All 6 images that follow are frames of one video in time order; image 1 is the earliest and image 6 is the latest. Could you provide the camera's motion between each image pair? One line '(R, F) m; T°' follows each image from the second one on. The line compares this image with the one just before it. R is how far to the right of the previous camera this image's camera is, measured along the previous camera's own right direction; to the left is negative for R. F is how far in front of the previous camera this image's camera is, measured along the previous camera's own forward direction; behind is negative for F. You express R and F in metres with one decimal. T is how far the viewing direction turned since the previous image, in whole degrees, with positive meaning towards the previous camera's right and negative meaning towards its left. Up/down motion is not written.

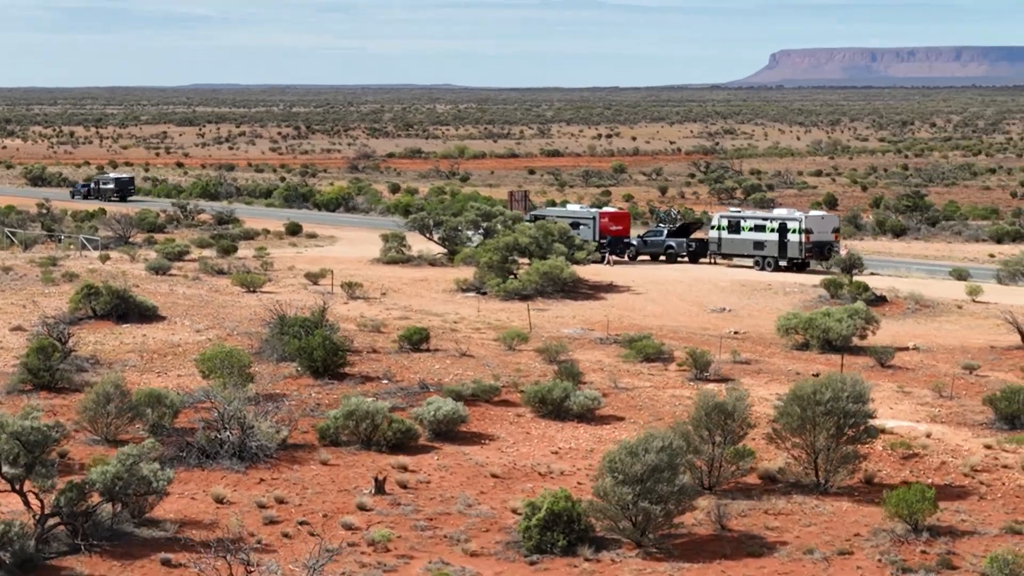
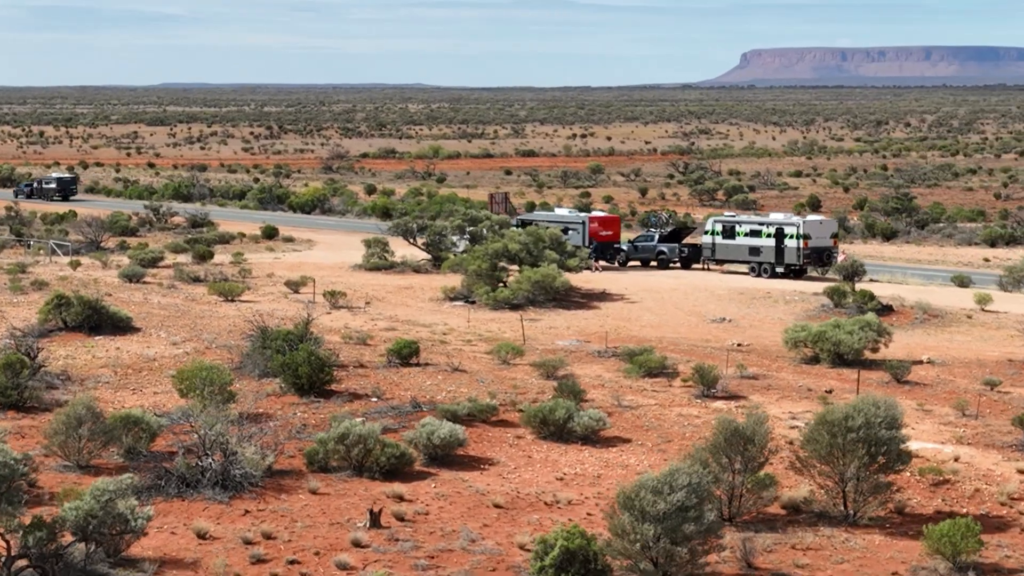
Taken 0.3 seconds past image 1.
(-0.3, +1.3) m; +1°
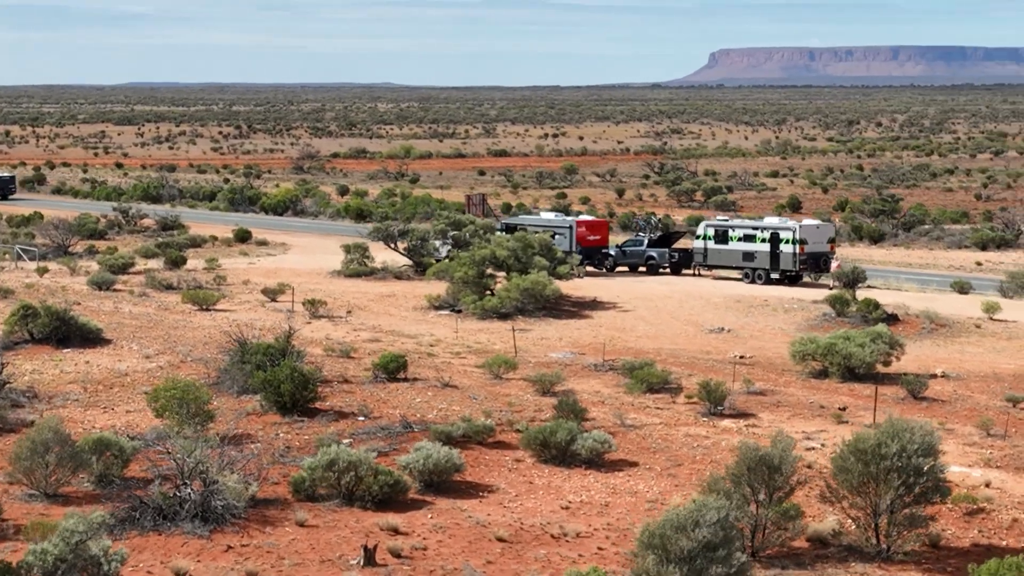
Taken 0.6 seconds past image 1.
(-0.3, +1.2) m; +1°
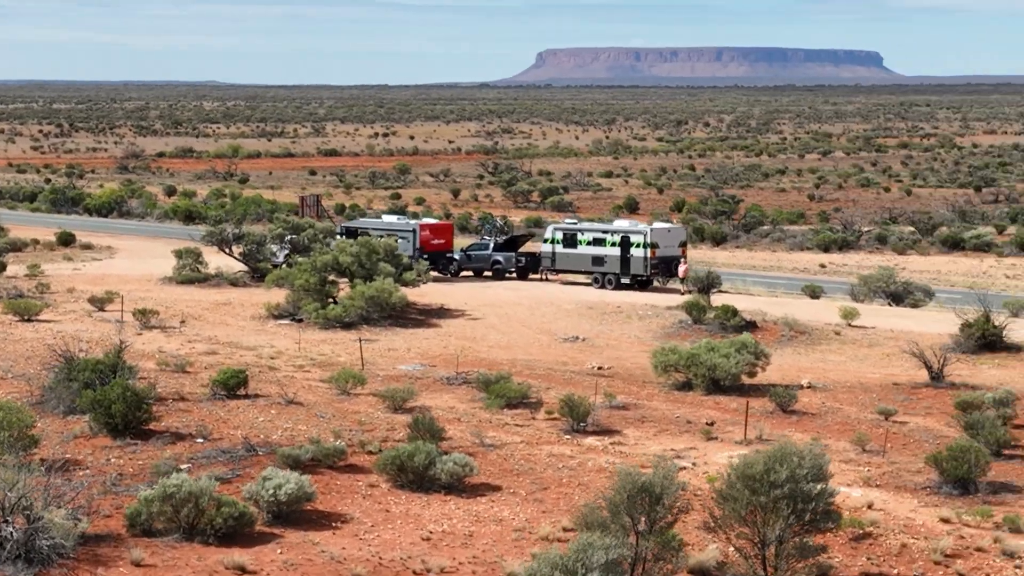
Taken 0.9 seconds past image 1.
(-0.2, +1.2) m; +5°
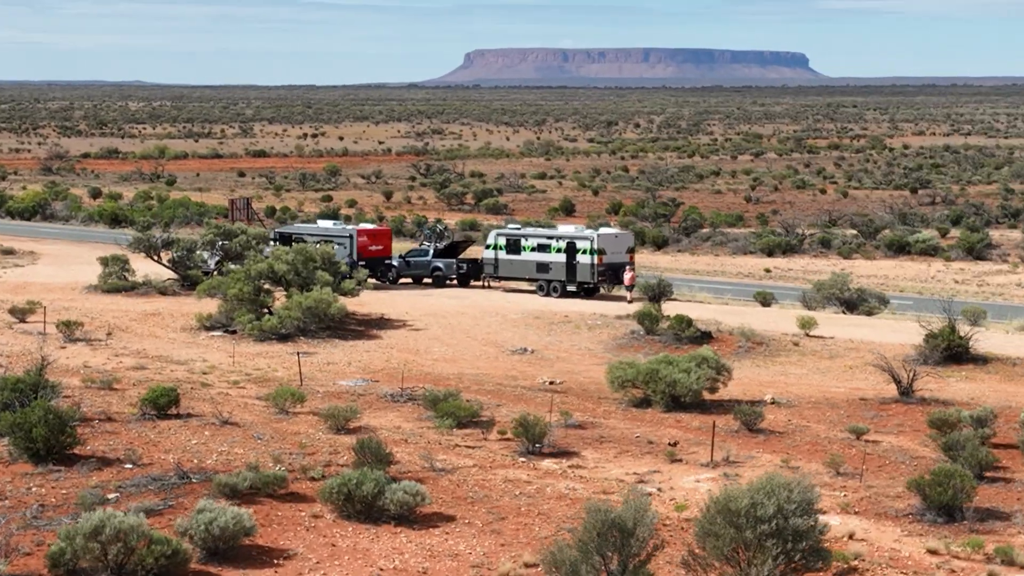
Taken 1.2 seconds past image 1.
(-0.2, +1.2) m; +2°
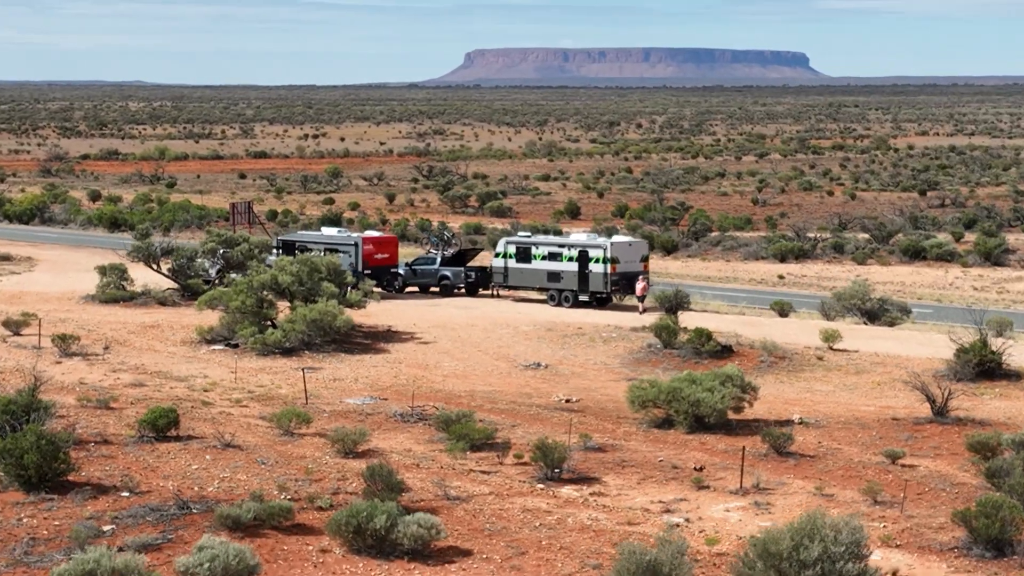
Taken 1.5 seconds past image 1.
(-0.2, +0.9) m; 0°
